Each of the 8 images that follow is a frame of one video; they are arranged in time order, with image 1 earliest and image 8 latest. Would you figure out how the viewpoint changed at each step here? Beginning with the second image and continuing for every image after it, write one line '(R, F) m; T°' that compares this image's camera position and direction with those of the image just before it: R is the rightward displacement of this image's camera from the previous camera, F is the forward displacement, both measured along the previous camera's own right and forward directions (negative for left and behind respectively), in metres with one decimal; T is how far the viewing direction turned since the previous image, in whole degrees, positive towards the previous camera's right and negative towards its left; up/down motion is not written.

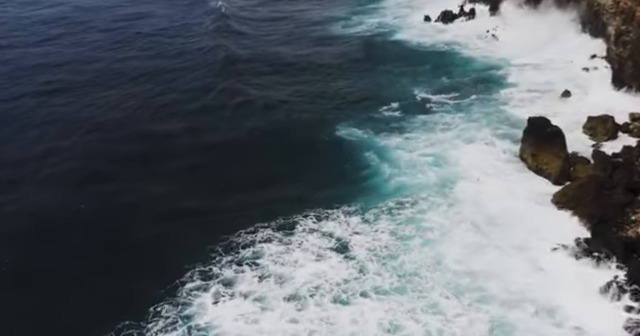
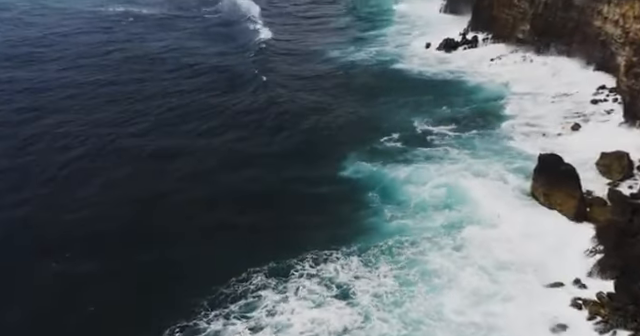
(0.0, +1.3) m; 0°
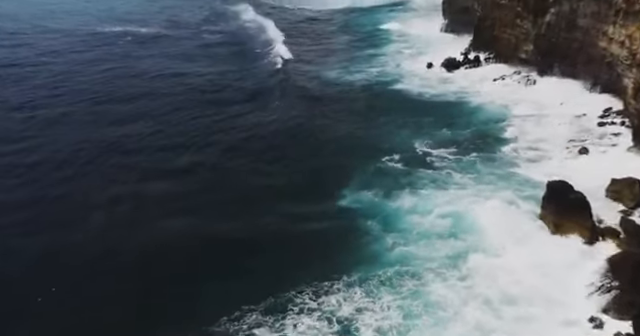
(0.0, +0.8) m; 0°
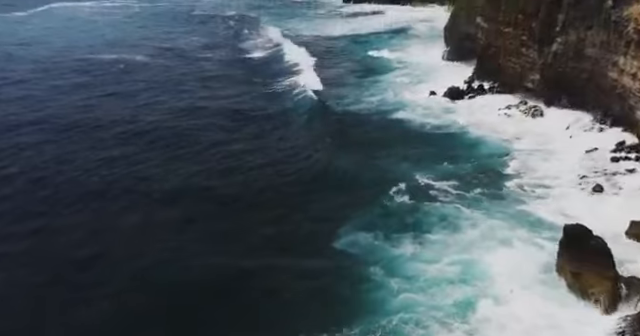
(0.0, +1.3) m; 0°
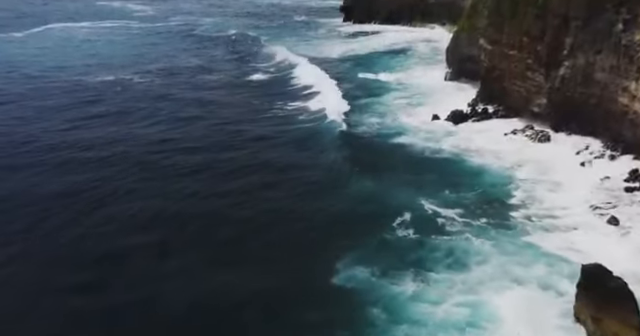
(0.0, +1.1) m; 0°
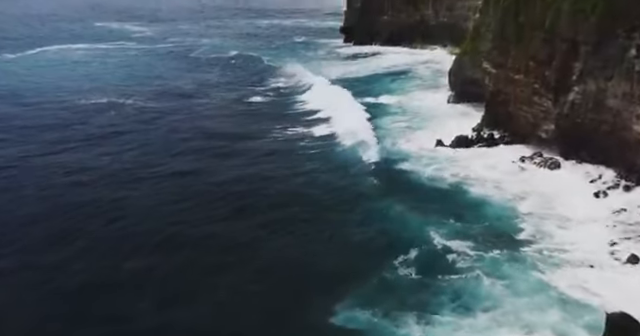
(0.0, +1.3) m; 0°
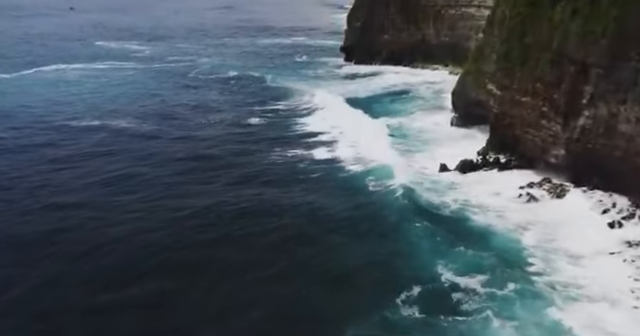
(0.0, +1.2) m; 0°
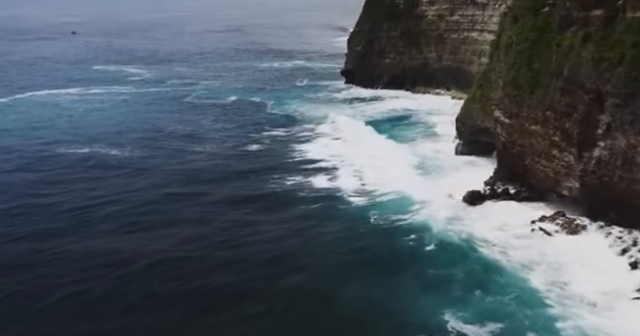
(0.0, +1.7) m; 0°
